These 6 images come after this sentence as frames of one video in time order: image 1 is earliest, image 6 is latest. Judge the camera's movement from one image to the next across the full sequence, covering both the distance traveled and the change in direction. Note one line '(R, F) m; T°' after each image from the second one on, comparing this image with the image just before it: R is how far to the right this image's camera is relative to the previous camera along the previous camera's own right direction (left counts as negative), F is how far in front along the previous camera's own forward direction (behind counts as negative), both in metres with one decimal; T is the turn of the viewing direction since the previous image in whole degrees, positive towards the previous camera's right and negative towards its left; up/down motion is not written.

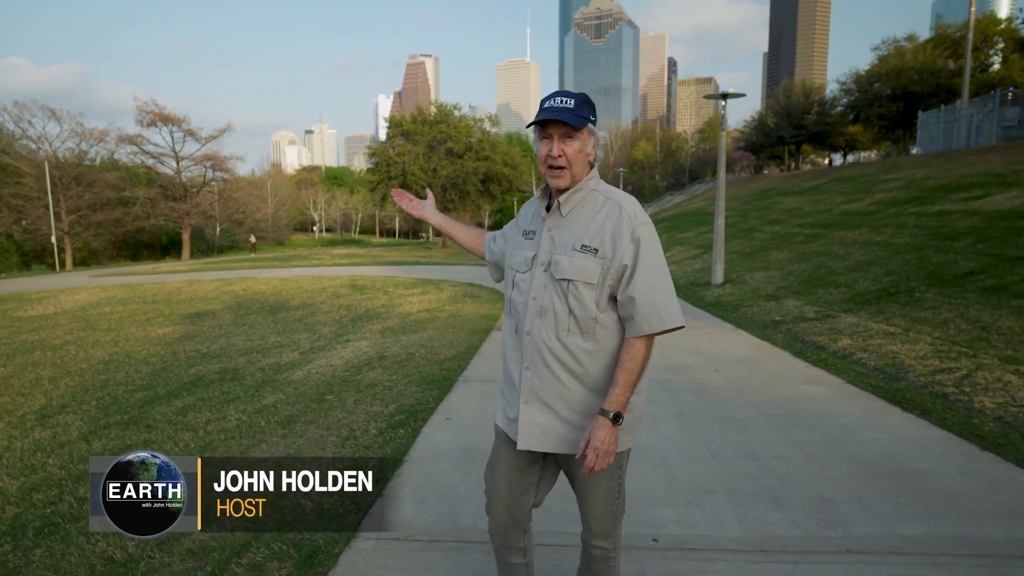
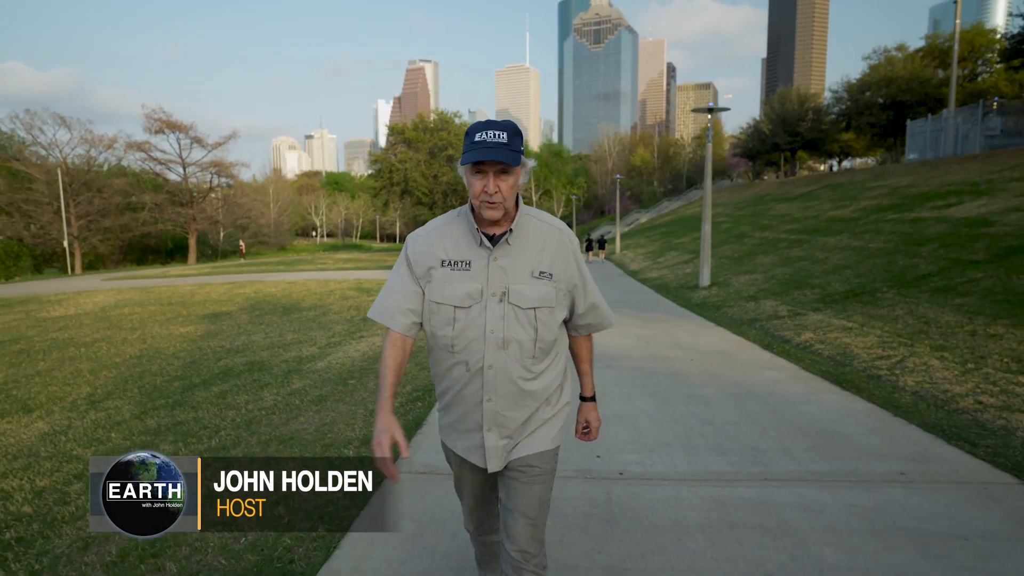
(0.0, -0.8) m; 0°
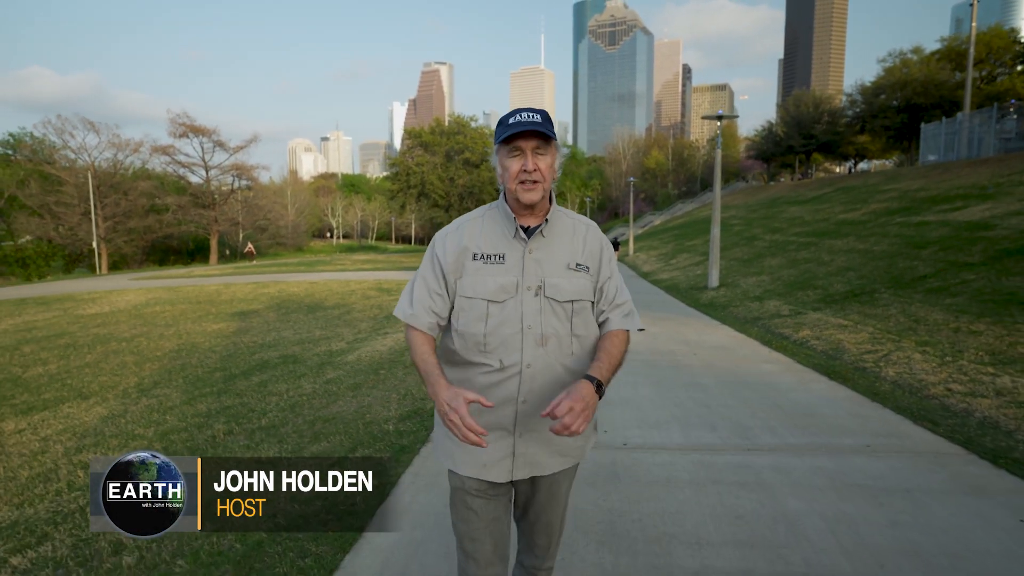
(0.0, -0.5) m; -1°
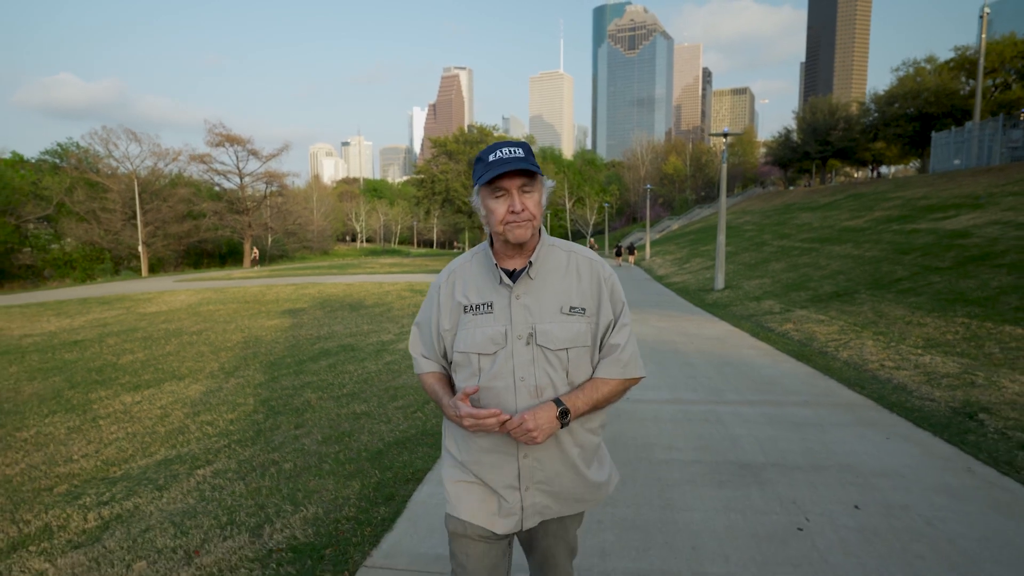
(-0.1, -1.4) m; -2°
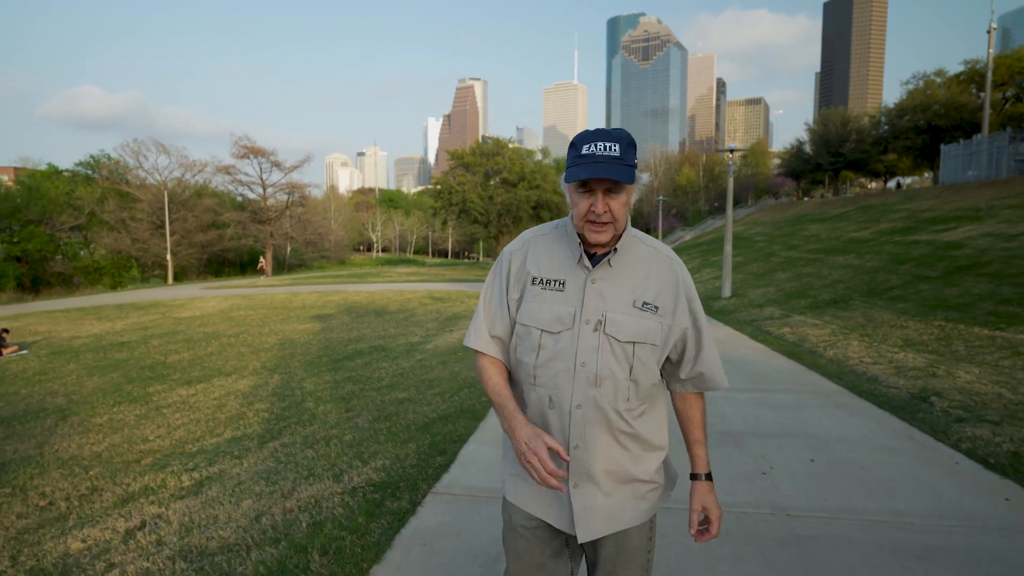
(-0.1, -0.8) m; -1°
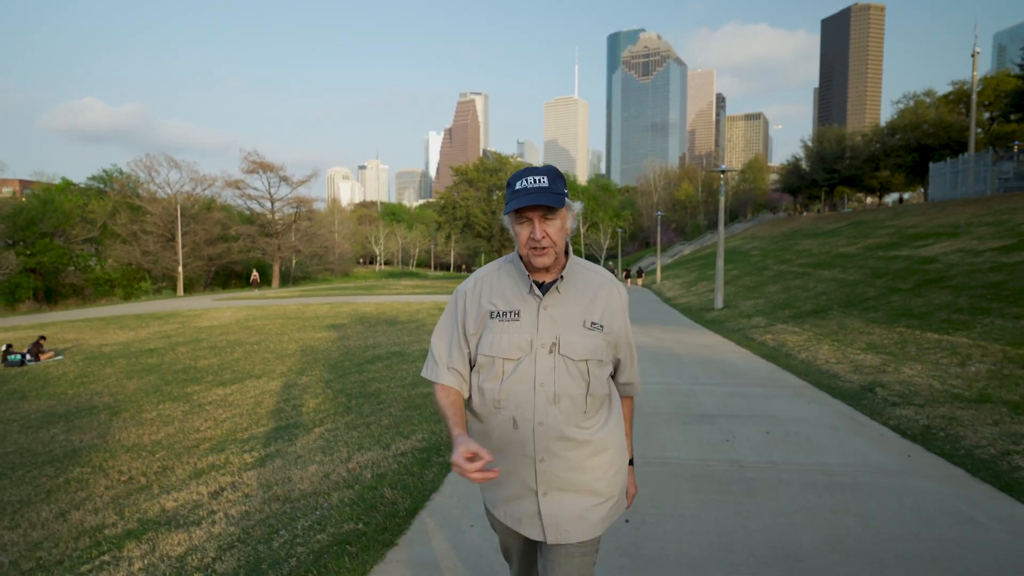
(-0.1, -1.0) m; 0°
